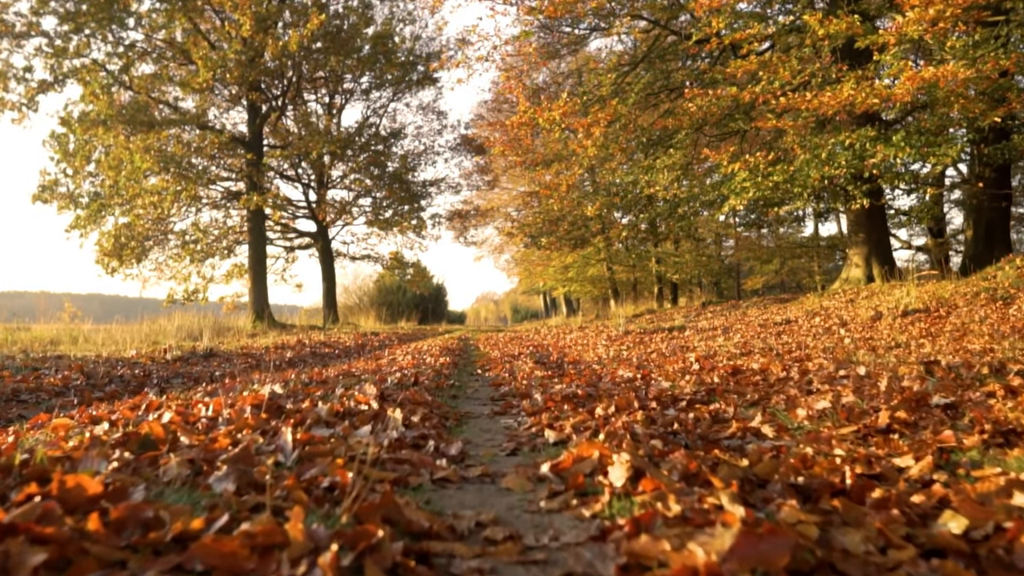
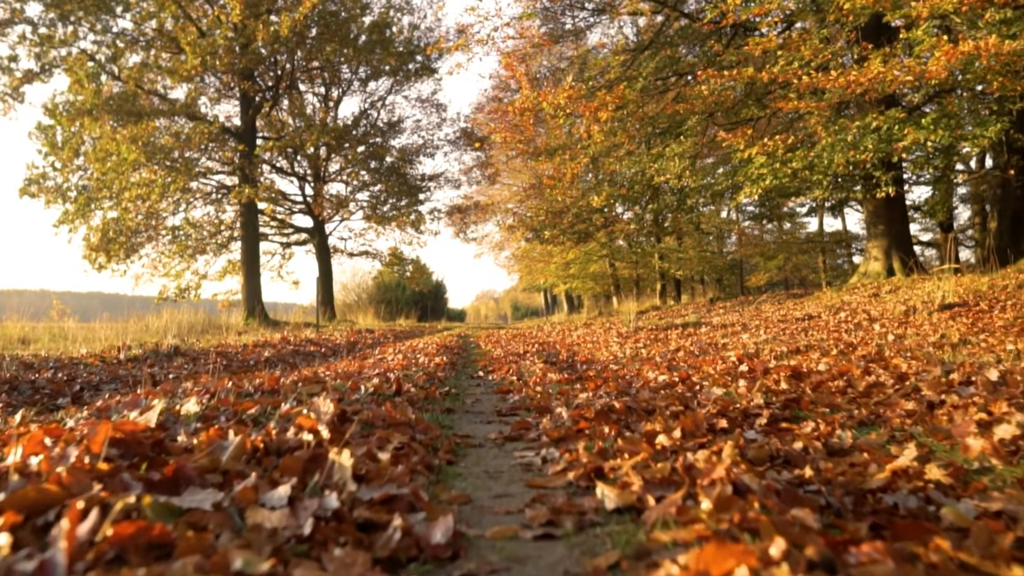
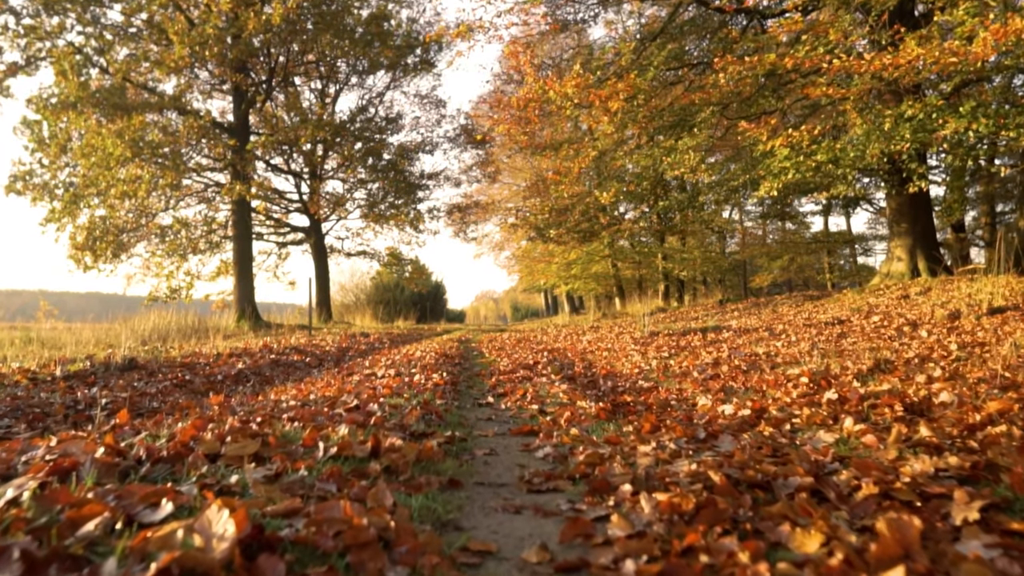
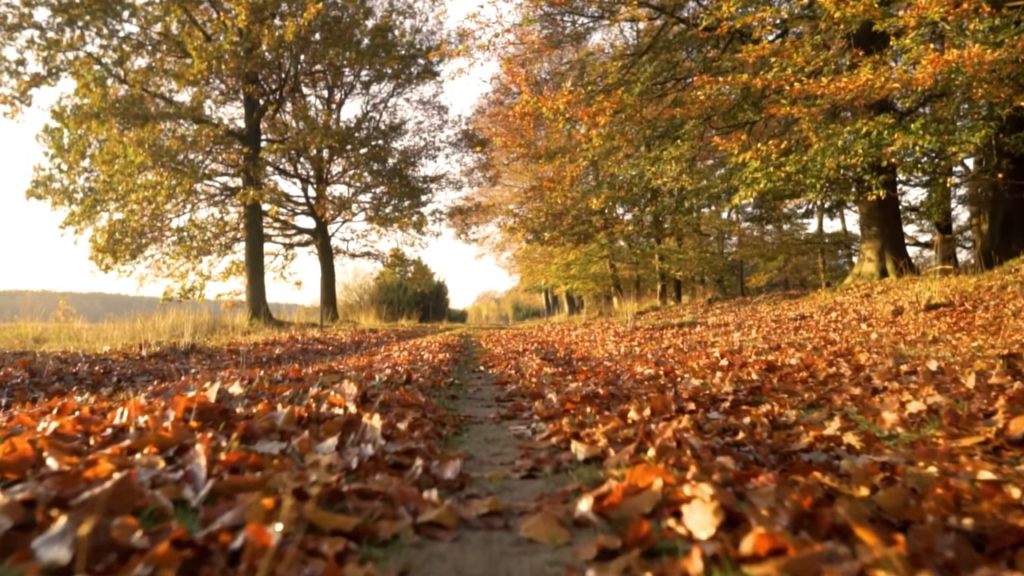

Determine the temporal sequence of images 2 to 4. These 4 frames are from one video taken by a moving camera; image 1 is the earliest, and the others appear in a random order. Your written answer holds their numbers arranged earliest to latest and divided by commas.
4, 2, 3
